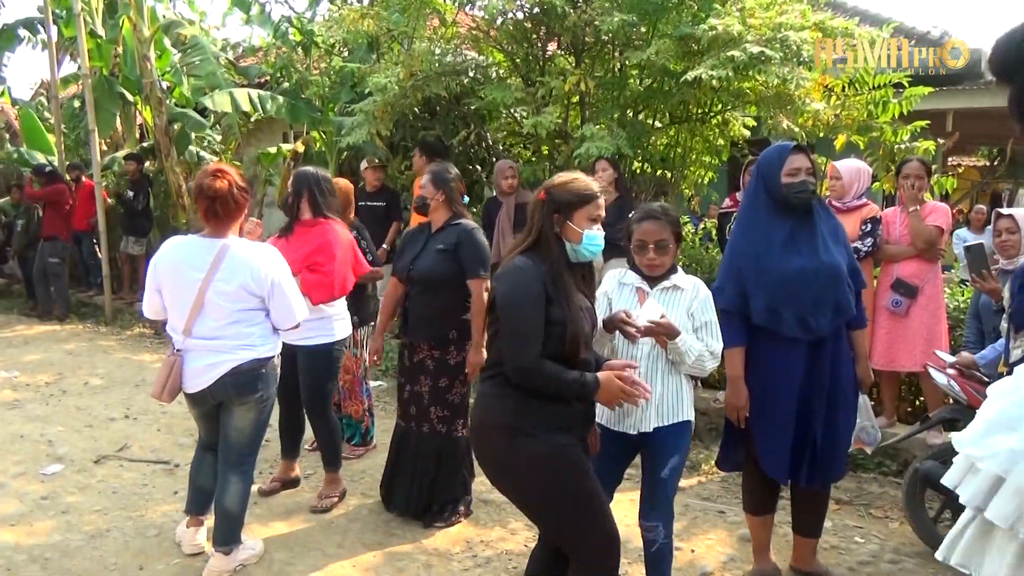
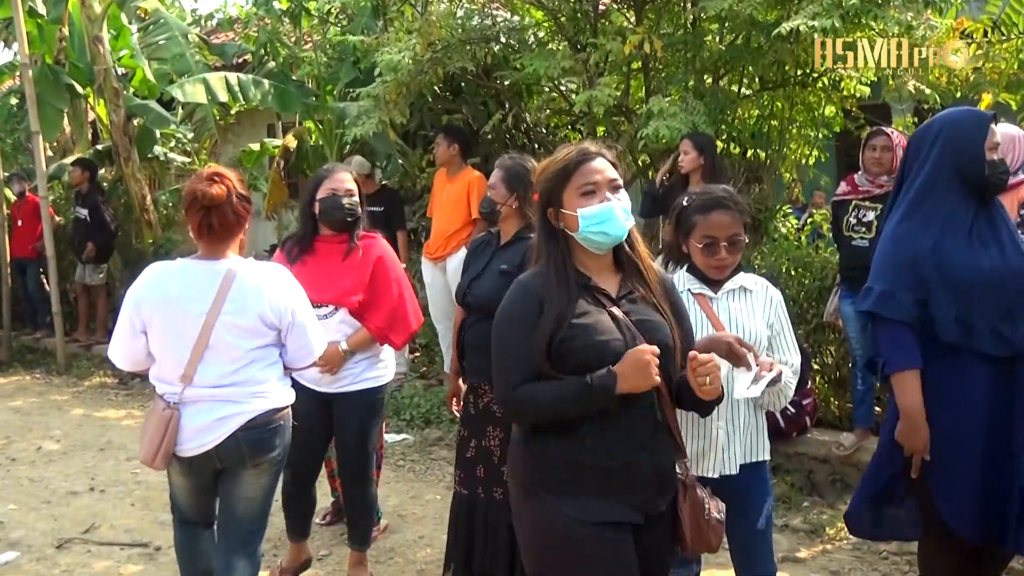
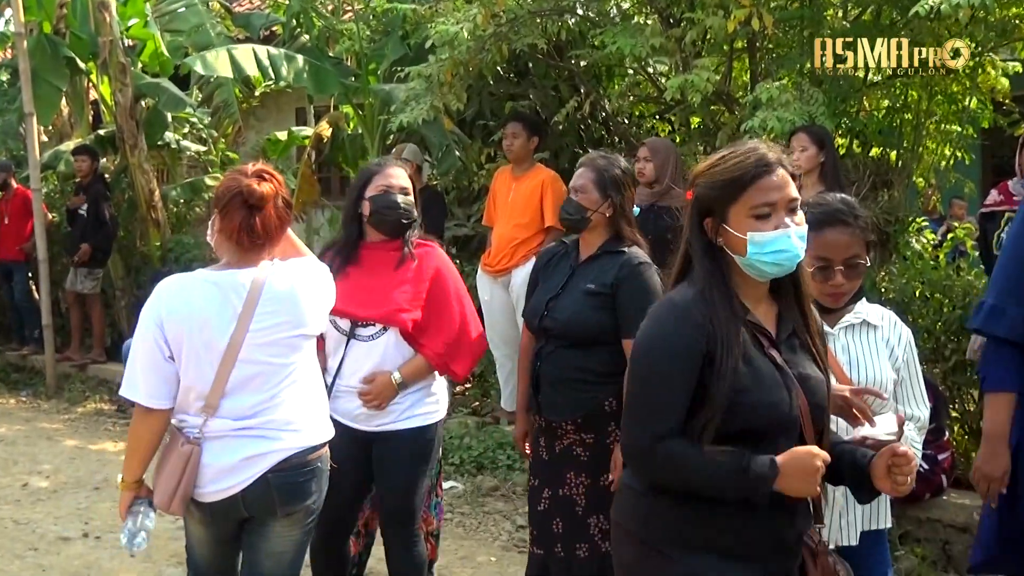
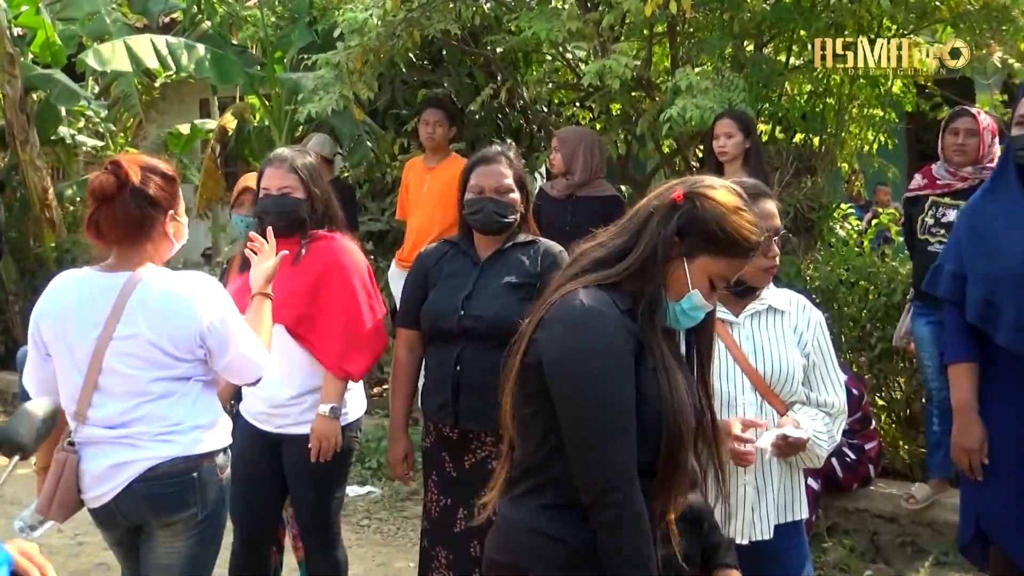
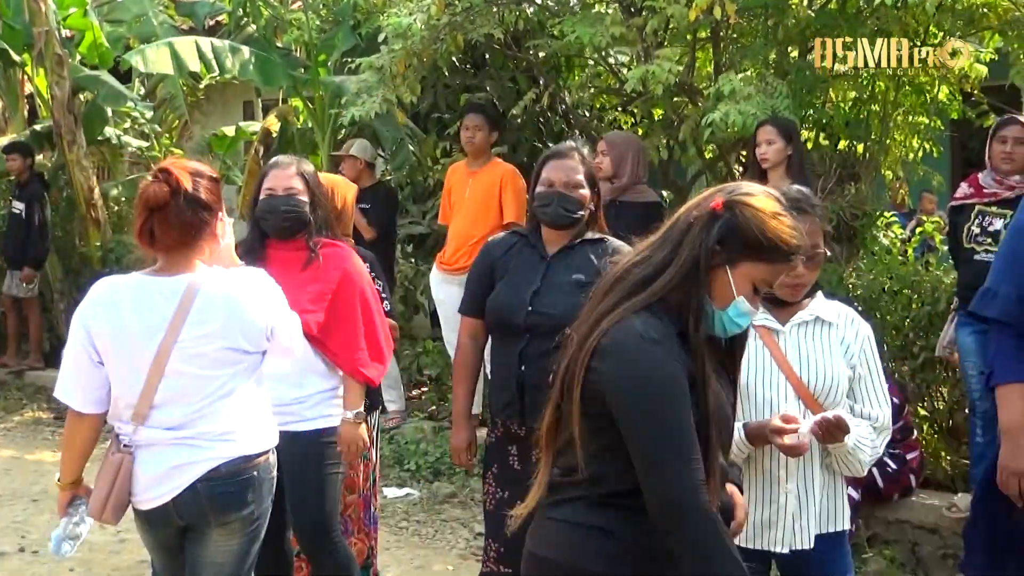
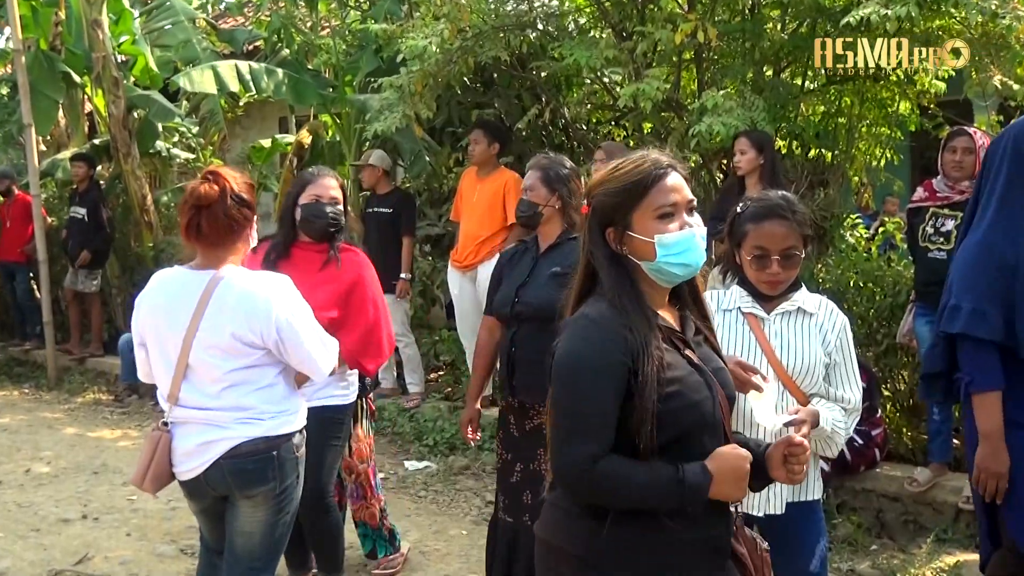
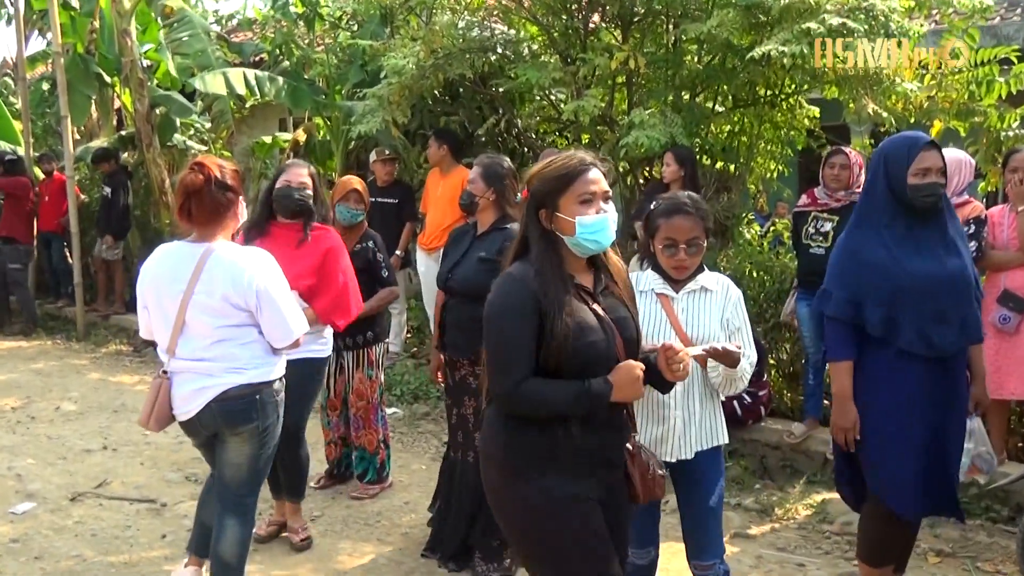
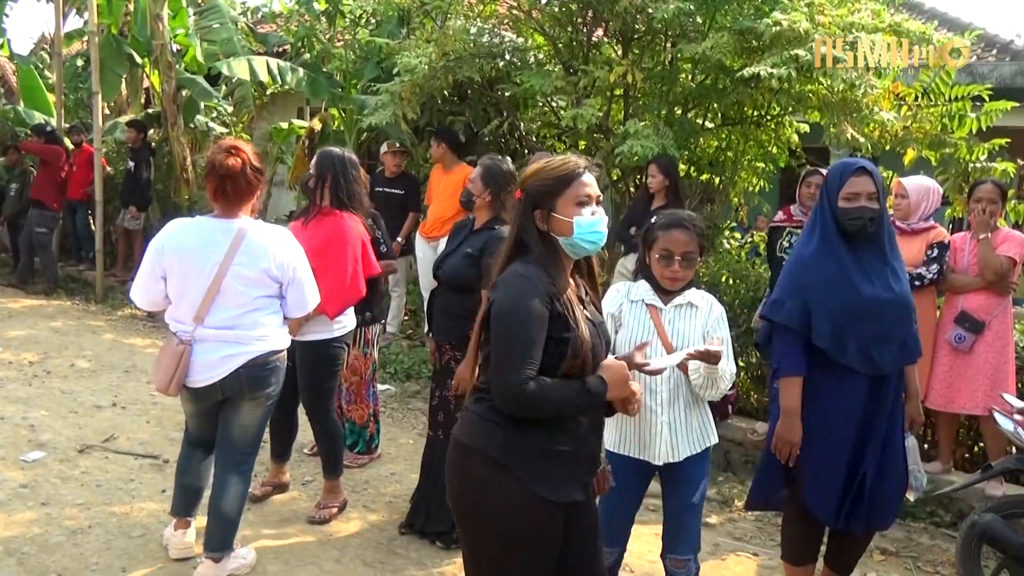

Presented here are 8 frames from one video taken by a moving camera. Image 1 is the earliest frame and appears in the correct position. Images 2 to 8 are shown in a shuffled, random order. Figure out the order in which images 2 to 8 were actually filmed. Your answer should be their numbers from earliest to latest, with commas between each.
8, 7, 2, 6, 3, 5, 4
